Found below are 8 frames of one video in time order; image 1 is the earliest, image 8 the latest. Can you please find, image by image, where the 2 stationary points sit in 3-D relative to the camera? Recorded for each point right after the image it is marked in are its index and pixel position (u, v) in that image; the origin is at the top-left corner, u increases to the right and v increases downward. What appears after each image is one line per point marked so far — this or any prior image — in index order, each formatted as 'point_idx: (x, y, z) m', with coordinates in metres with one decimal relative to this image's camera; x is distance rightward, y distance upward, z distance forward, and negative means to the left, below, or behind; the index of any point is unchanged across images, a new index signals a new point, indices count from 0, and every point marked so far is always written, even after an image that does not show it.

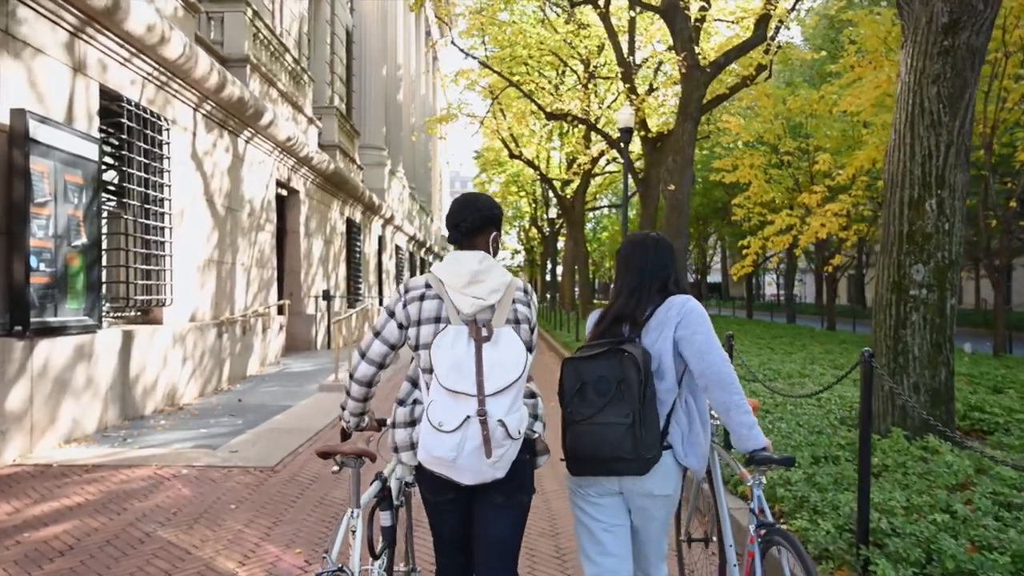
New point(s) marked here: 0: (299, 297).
0: (-4.5, -0.2, +18.3) m
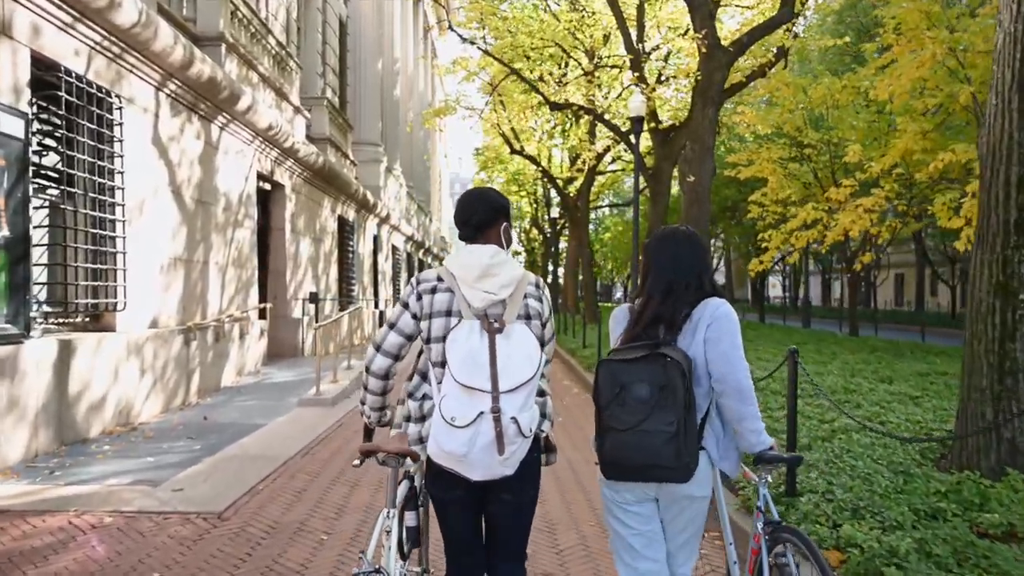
0: (-4.5, -0.2, +16.9) m
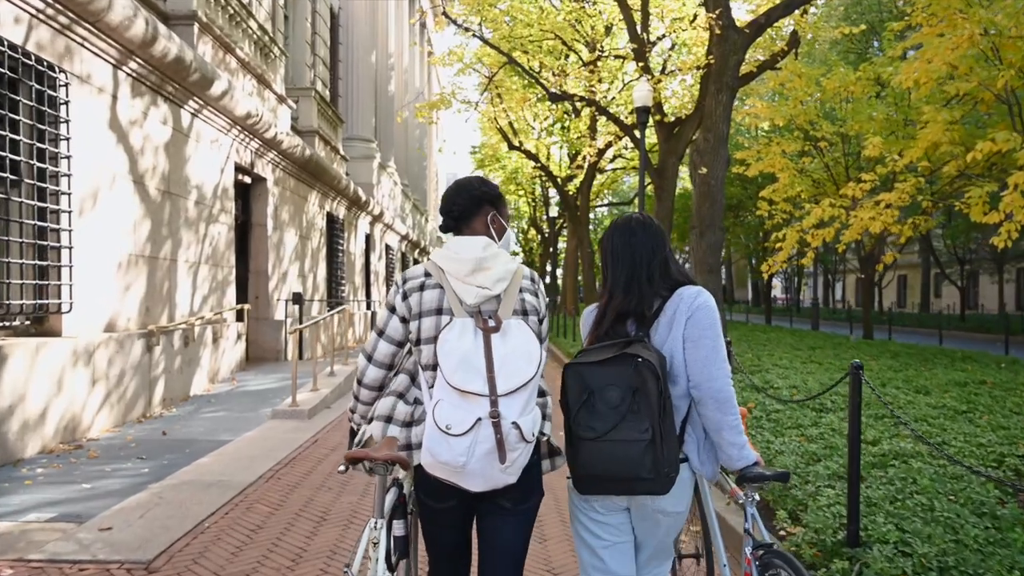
0: (-4.5, -0.2, +15.9) m
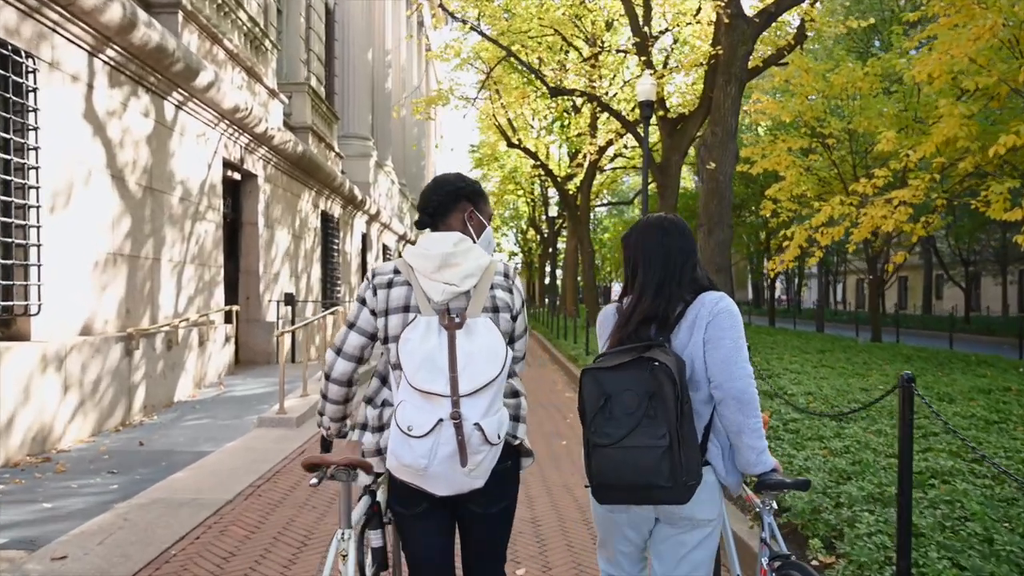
0: (-4.5, -0.2, +15.3) m
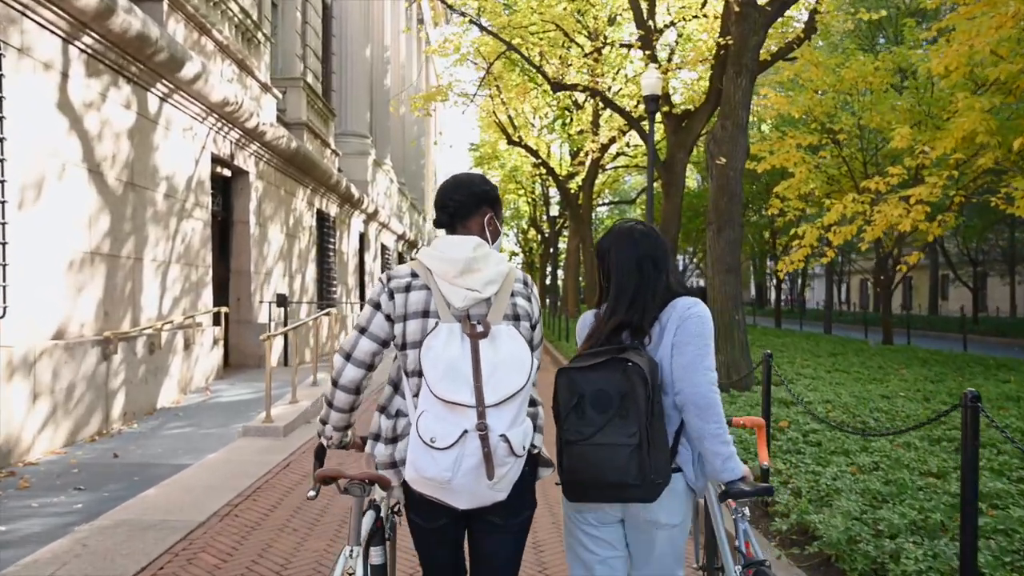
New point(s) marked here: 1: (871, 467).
0: (-4.5, -0.3, +14.8) m
1: (+2.5, -1.3, +6.1) m
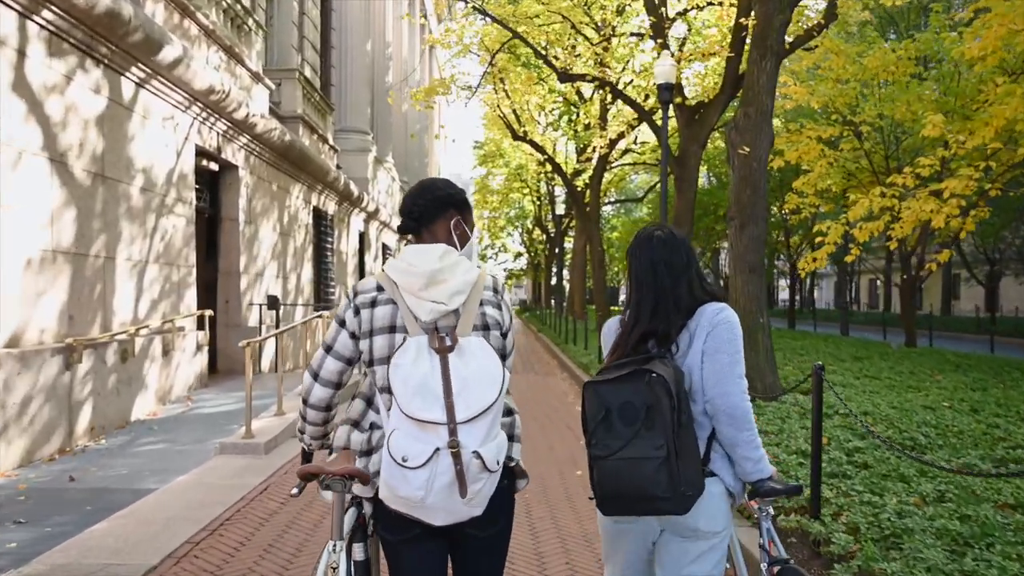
0: (-4.4, -0.3, +14.0) m
1: (+2.6, -1.3, +5.2) m
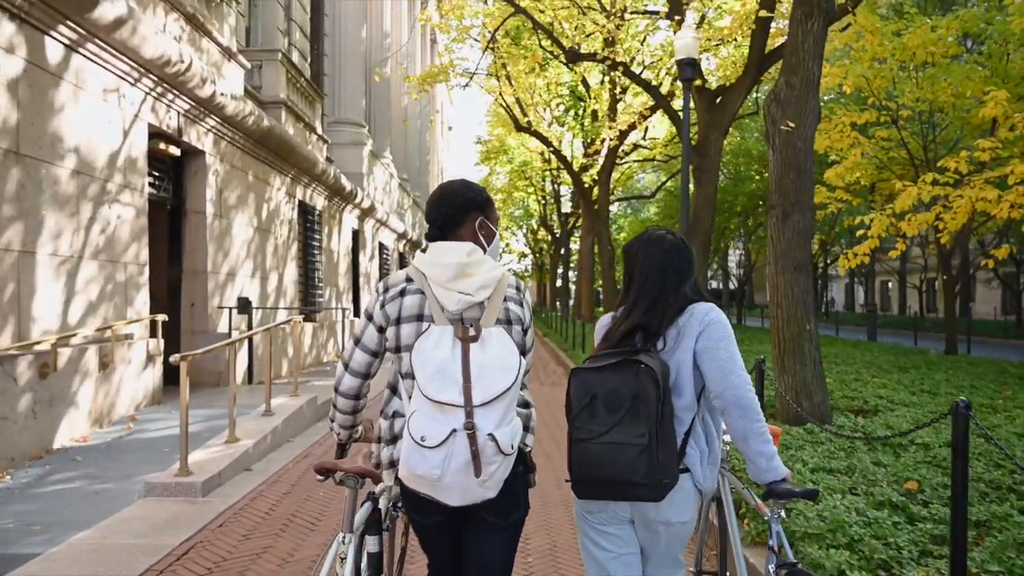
0: (-4.4, -0.3, +12.4) m
1: (+2.6, -1.3, +3.6) m
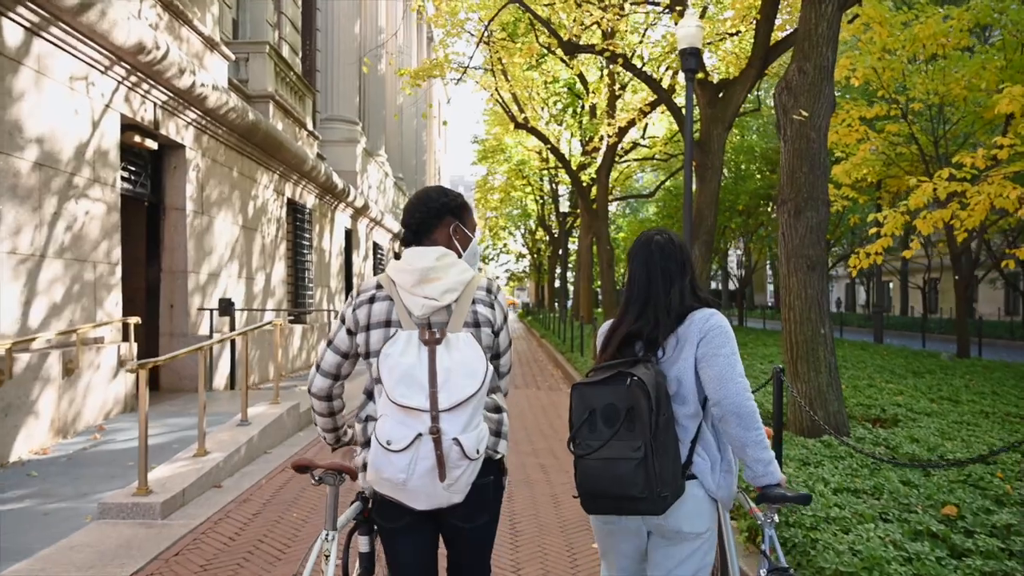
0: (-4.5, -0.3, +11.8) m
1: (+2.5, -1.3, +3.0) m
